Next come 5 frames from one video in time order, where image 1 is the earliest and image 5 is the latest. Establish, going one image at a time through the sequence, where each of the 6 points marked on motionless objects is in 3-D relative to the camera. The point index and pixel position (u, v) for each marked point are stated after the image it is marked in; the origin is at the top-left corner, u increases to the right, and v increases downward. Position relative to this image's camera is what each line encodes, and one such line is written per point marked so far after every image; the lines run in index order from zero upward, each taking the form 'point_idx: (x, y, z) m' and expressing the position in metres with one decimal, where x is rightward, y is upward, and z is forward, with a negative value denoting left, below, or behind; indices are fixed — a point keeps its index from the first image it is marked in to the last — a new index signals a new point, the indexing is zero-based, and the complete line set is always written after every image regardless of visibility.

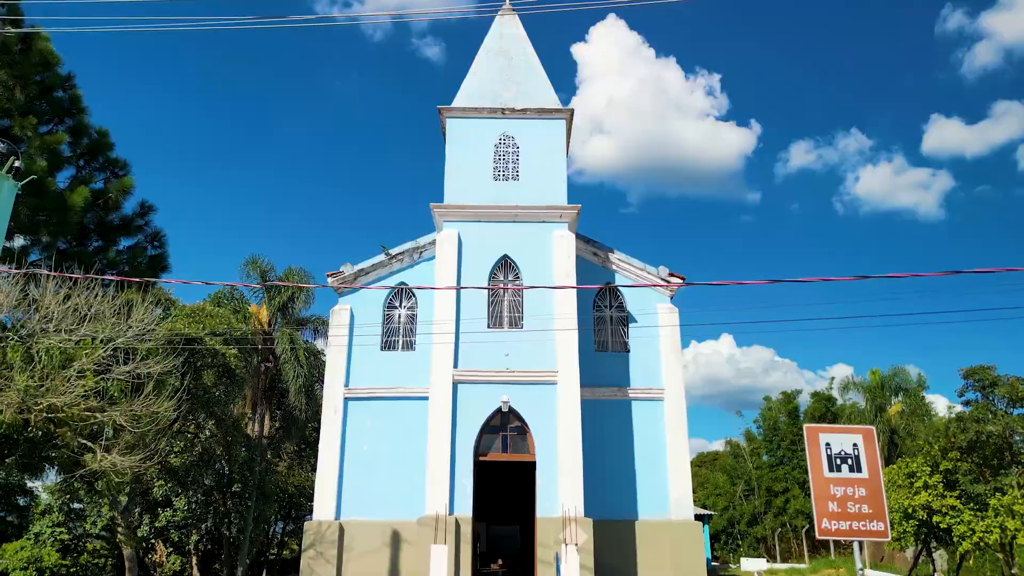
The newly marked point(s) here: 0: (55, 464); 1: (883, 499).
0: (-8.5, -3.3, +12.4) m
1: (+5.0, -2.9, +9.1) m
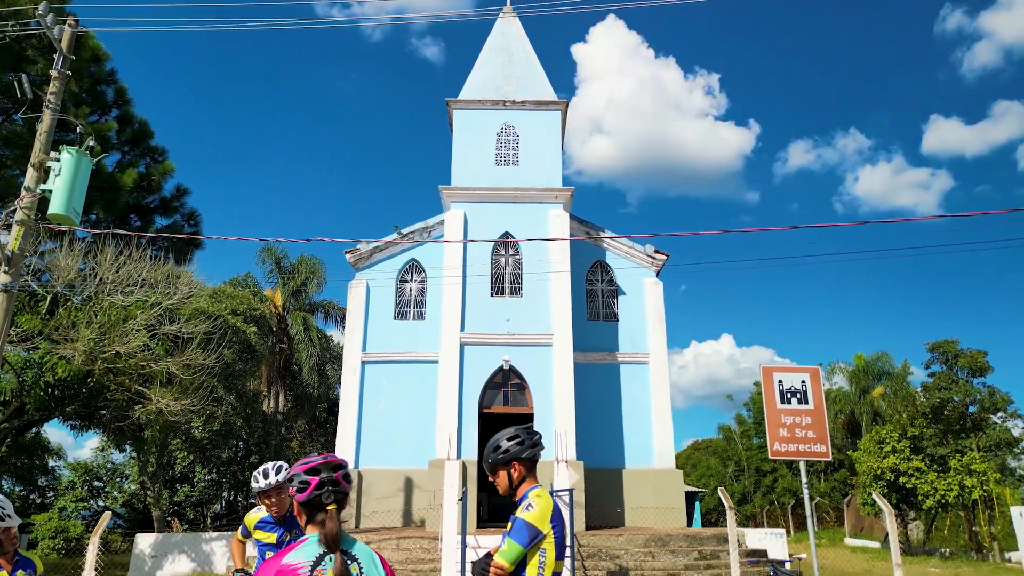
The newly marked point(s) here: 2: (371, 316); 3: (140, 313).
0: (-8.4, -2.6, +14.1) m
1: (+5.0, -2.2, +10.8) m
2: (-3.6, -0.7, +17.2) m
3: (-7.7, -0.5, +13.9) m
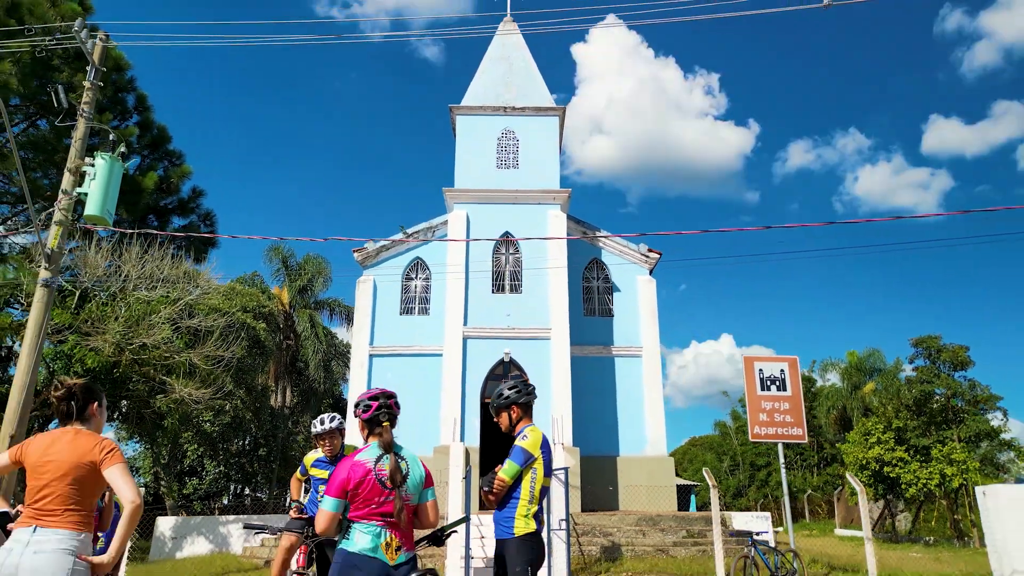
0: (-8.4, -2.5, +14.9) m
1: (+5.0, -2.1, +11.7) m
2: (-3.6, -0.7, +18.0) m
3: (-7.7, -0.4, +14.7) m
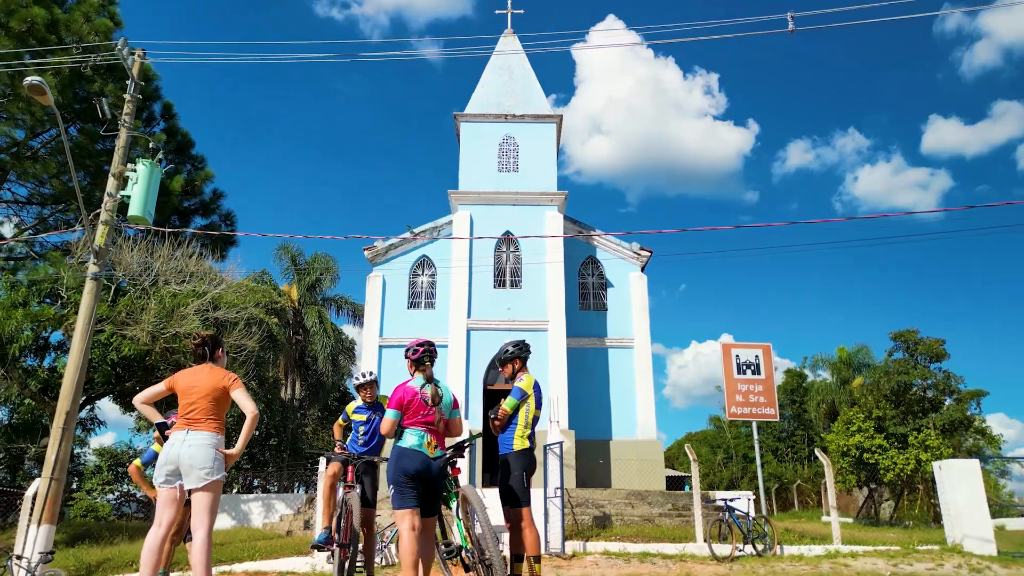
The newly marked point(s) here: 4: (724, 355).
0: (-8.4, -2.4, +16.2) m
1: (+5.0, -2.0, +12.9) m
2: (-3.6, -0.5, +19.3) m
3: (-7.6, -0.3, +16.0) m
4: (+4.1, -1.3, +13.2) m
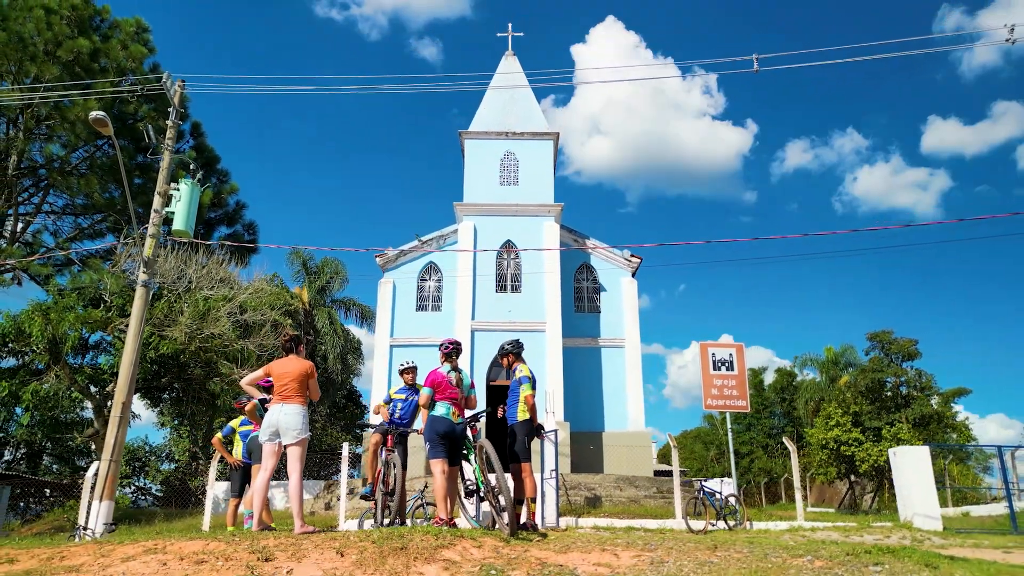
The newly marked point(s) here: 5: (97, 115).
0: (-8.4, -2.5, +17.8) m
1: (+5.1, -2.1, +14.6) m
2: (-3.6, -0.7, +20.9) m
3: (-7.6, -0.4, +17.6) m
4: (+4.2, -1.4, +14.8) m
5: (-8.0, +3.3, +12.9) m
